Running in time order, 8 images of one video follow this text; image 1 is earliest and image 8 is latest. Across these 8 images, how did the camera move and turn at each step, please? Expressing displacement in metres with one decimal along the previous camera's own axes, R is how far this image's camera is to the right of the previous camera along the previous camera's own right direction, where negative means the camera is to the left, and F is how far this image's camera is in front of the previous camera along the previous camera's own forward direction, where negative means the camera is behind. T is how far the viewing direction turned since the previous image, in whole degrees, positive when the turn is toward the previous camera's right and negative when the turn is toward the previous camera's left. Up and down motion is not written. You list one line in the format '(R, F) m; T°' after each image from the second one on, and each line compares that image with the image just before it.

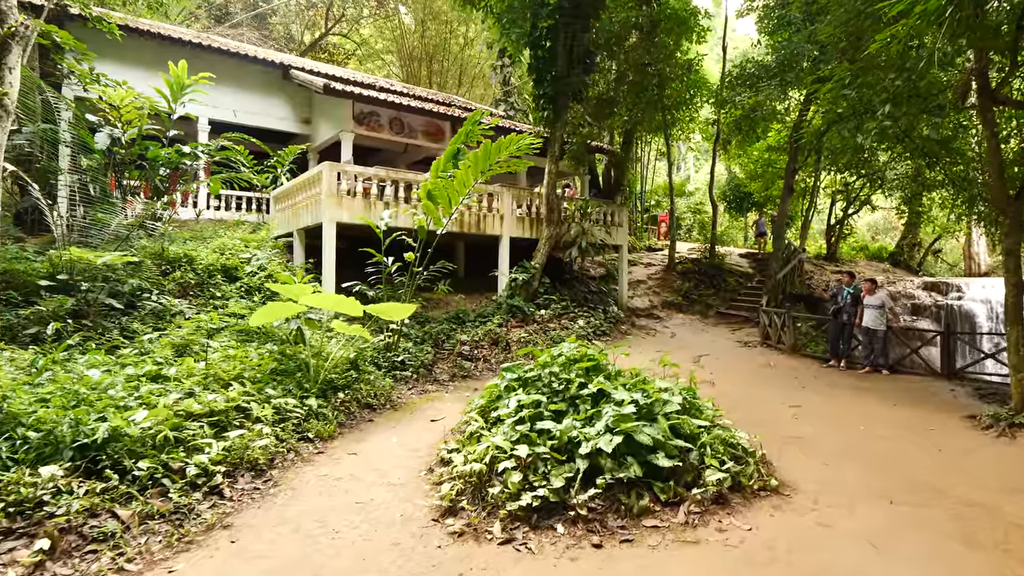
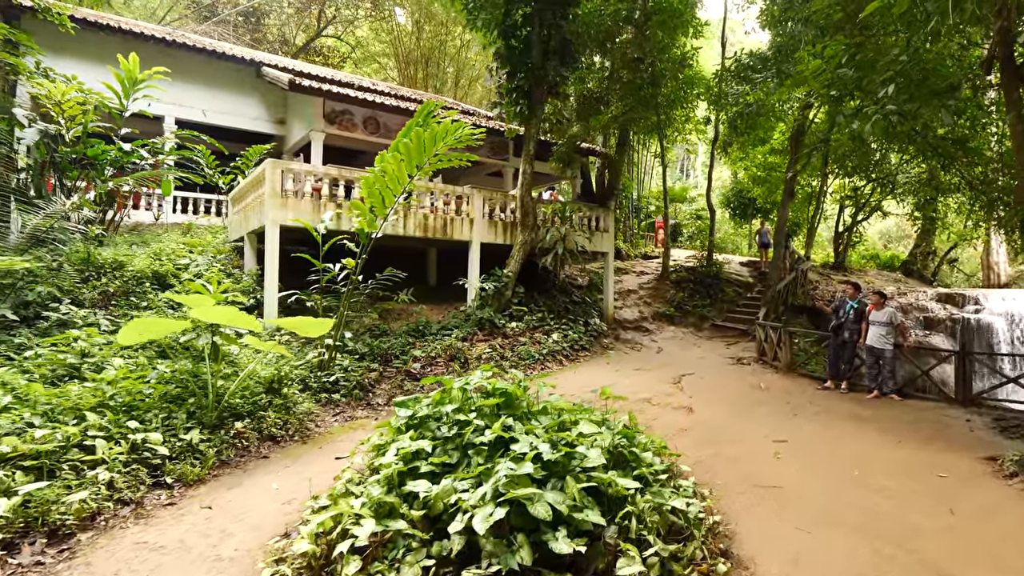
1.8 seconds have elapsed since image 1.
(+0.7, +0.9) m; -1°
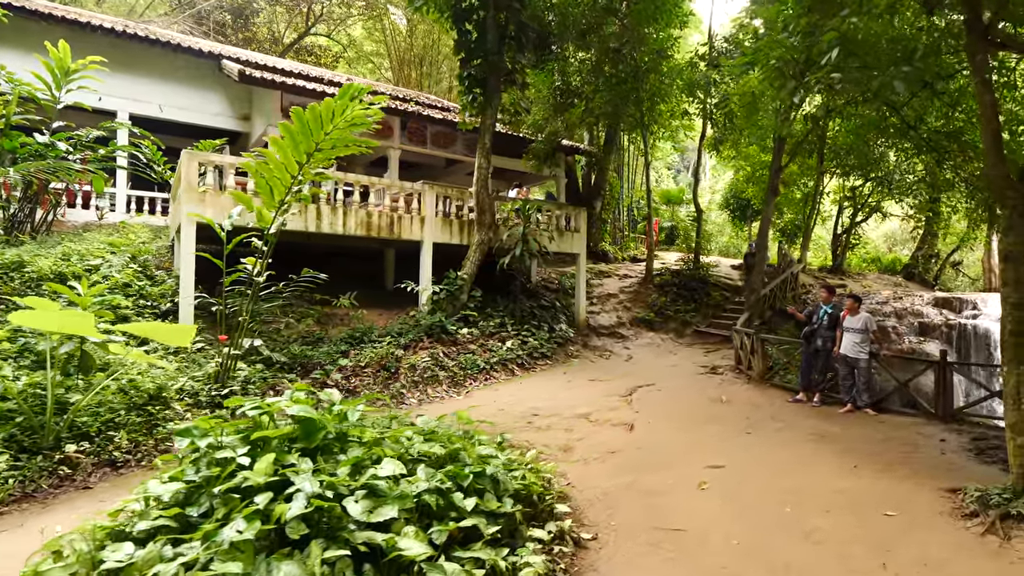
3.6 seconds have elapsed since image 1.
(+1.0, +0.7) m; -1°
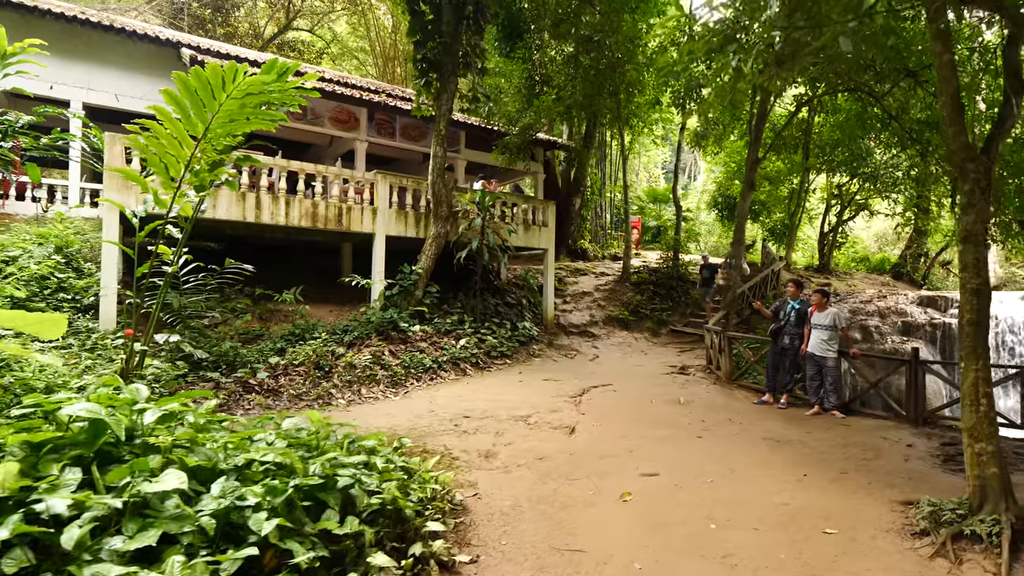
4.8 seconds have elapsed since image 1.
(+0.7, +0.5) m; 0°
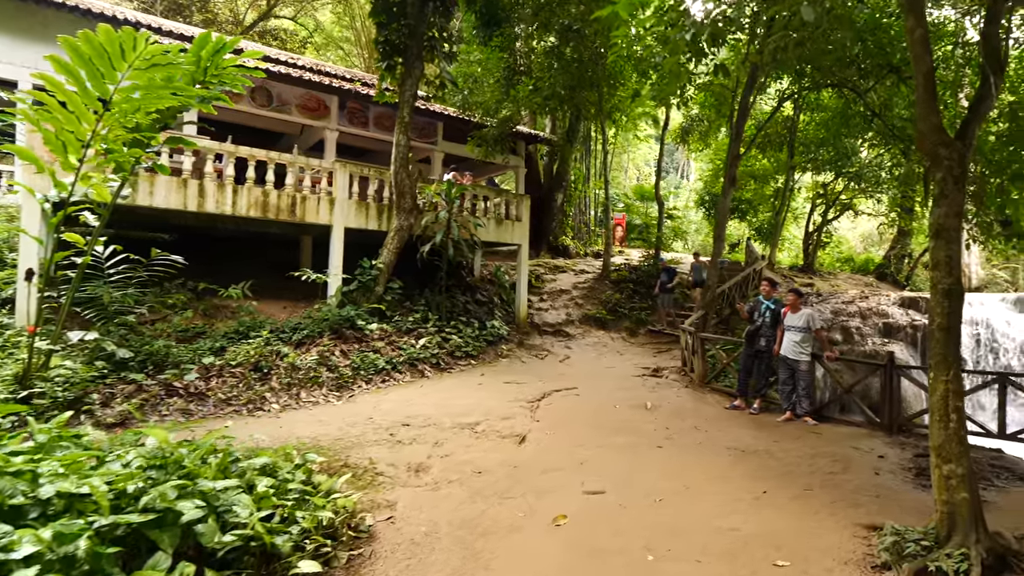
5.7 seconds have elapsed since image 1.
(+0.4, +0.4) m; +1°
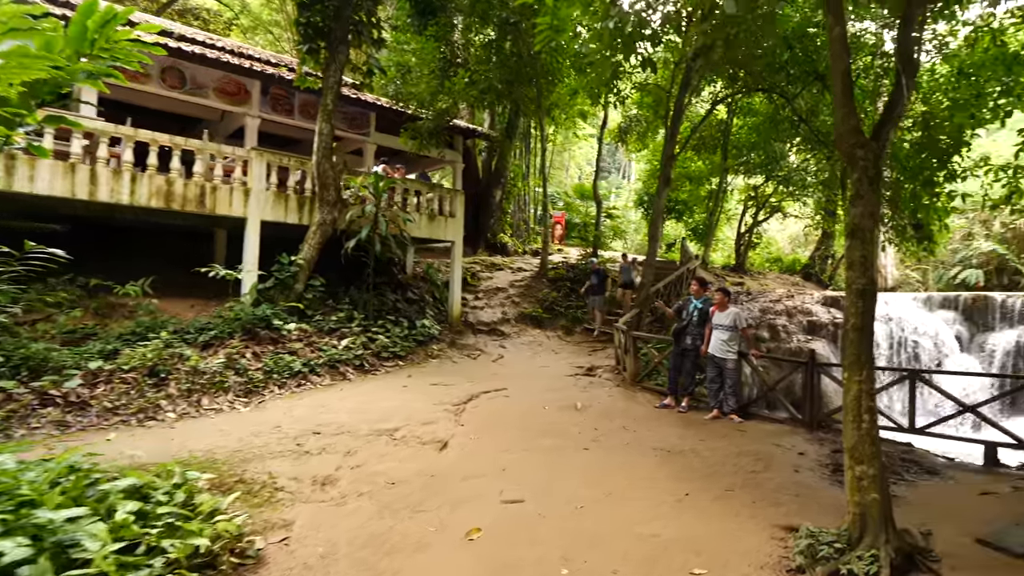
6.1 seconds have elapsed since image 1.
(+0.2, +0.2) m; +5°
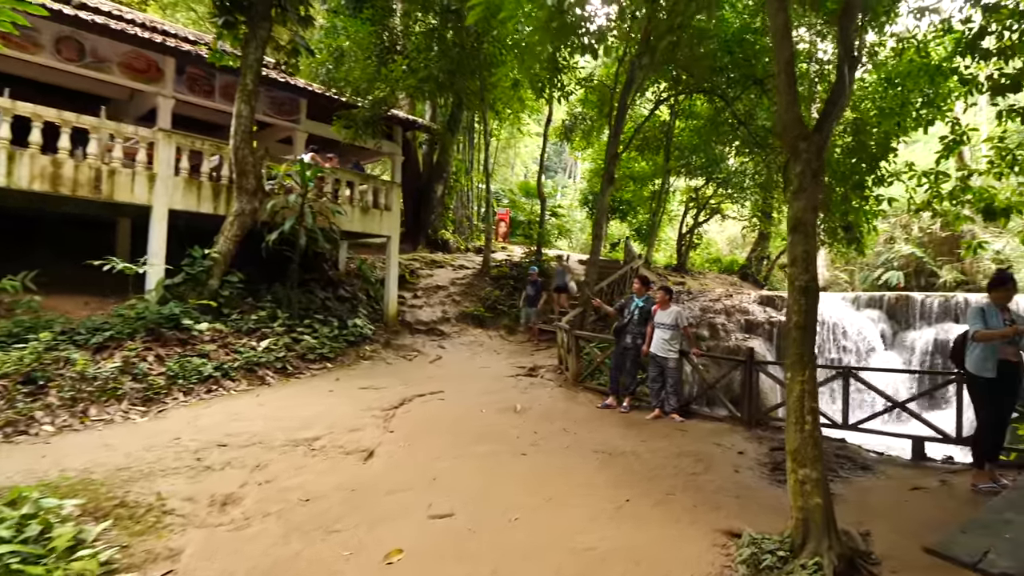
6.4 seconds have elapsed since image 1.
(+0.1, +0.3) m; +5°
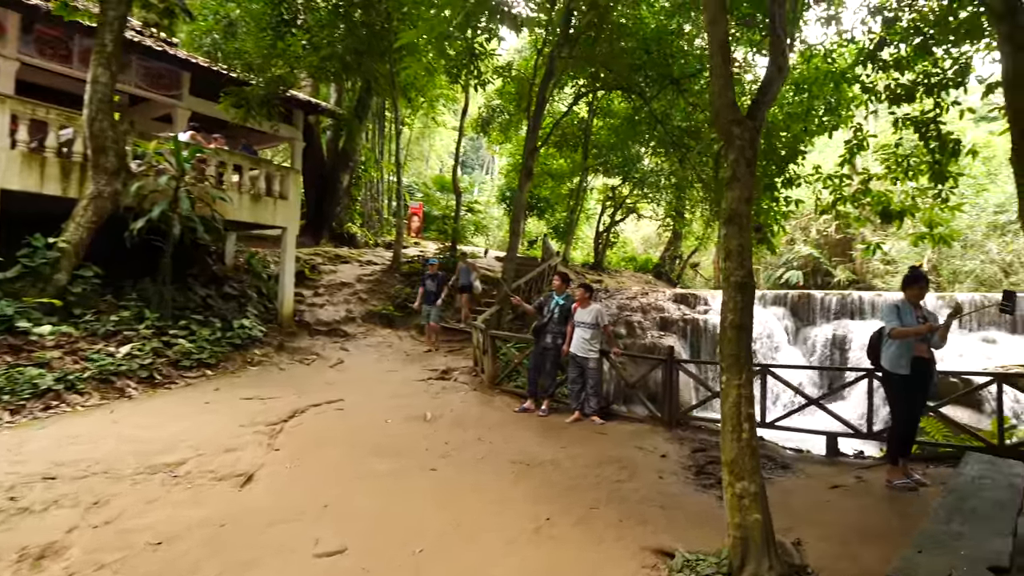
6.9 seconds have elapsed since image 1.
(+0.1, +0.5) m; +8°
